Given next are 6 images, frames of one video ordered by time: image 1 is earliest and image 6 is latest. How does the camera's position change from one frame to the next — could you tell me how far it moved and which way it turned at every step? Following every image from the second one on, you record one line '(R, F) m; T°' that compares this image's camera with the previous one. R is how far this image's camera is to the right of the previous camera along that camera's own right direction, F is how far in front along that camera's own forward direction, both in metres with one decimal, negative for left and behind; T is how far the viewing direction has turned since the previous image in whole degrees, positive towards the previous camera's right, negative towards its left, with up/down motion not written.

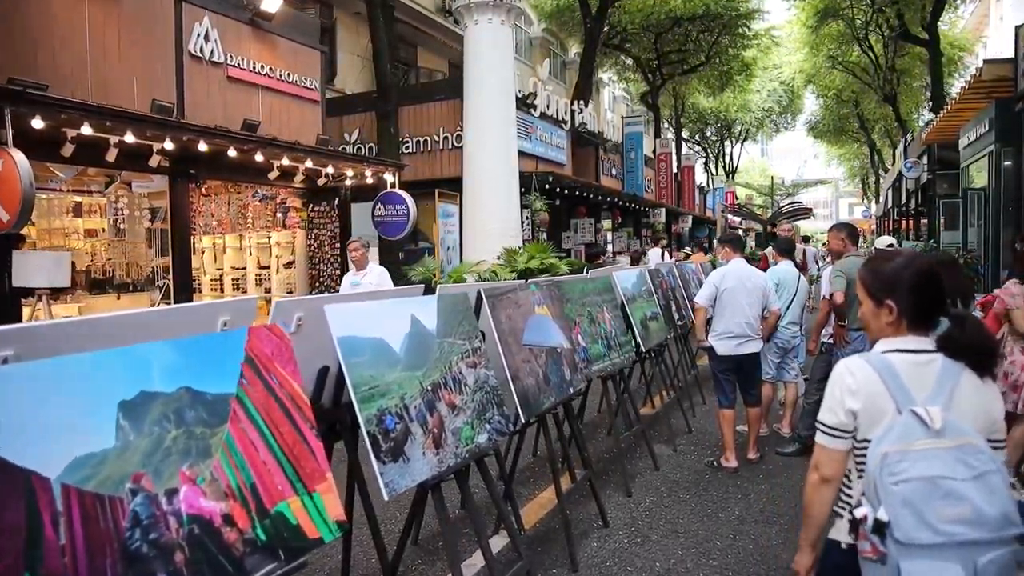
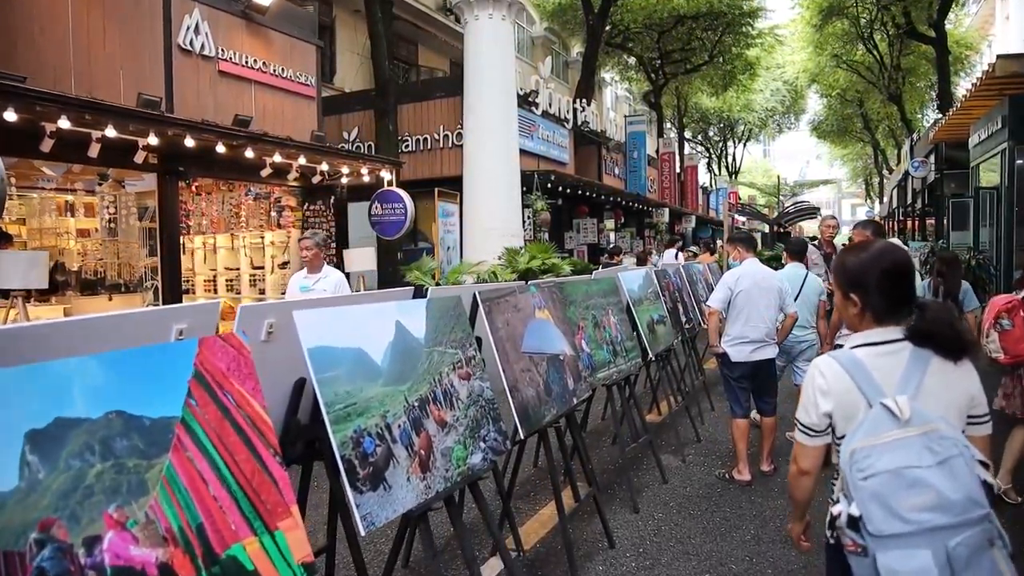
(0.0, +0.3) m; 0°
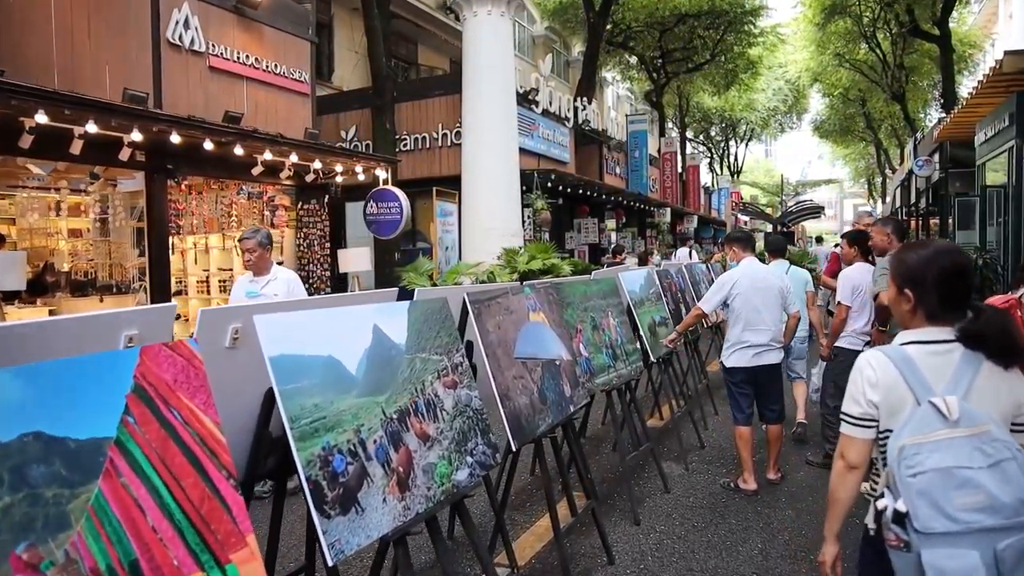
(0.0, +0.2) m; 0°
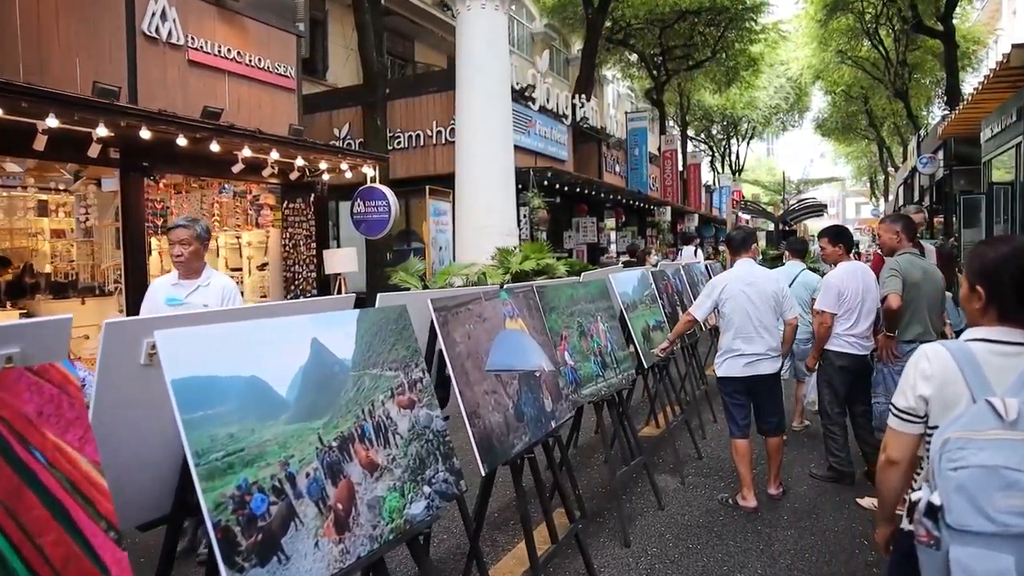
(+0.1, +0.3) m; 0°
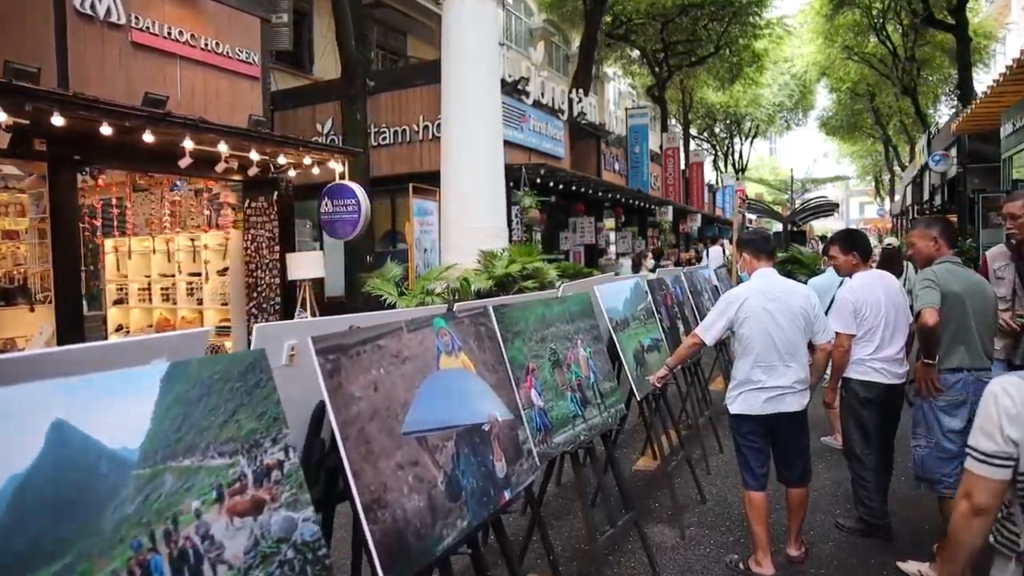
(+0.2, +0.9) m; 0°
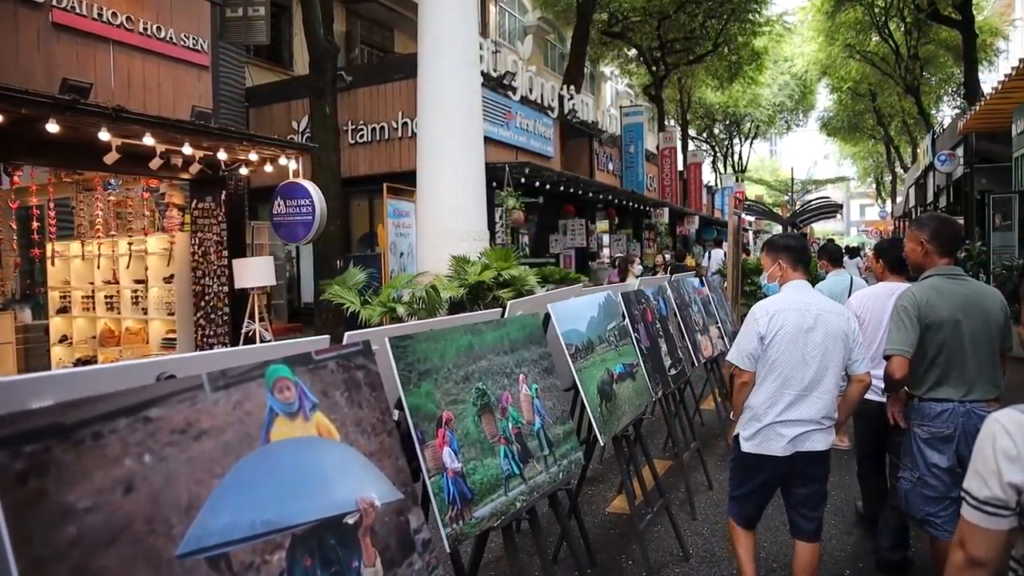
(+0.3, +0.8) m; 0°
